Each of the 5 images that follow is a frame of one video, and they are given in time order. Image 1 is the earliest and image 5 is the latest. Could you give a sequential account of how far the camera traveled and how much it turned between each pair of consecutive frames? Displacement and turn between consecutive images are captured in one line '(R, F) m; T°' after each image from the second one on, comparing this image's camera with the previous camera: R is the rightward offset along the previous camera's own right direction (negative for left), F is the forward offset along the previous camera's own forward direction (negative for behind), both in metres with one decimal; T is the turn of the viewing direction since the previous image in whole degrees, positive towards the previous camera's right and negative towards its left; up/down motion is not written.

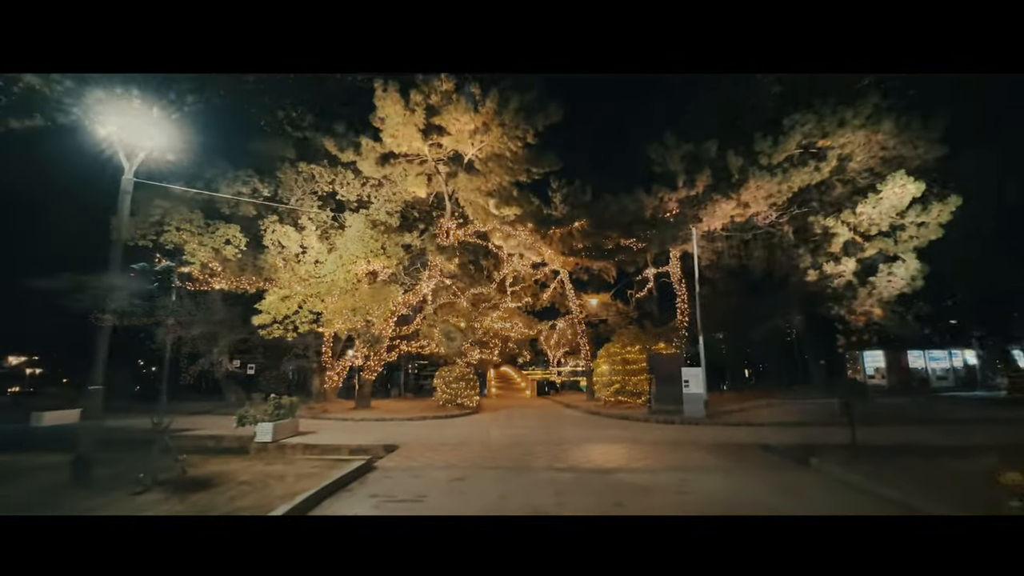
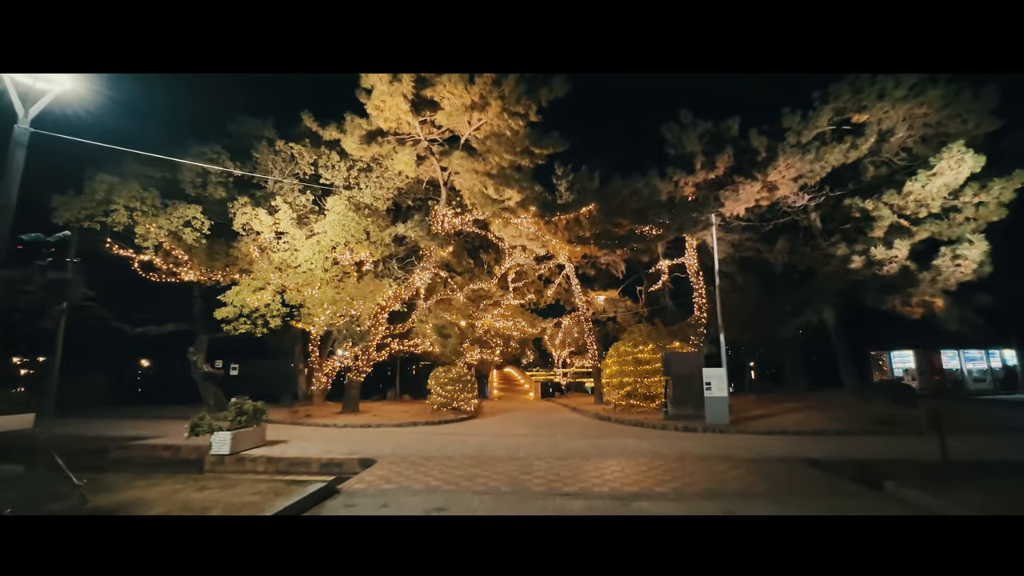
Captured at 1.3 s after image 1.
(+0.1, +1.6) m; 0°
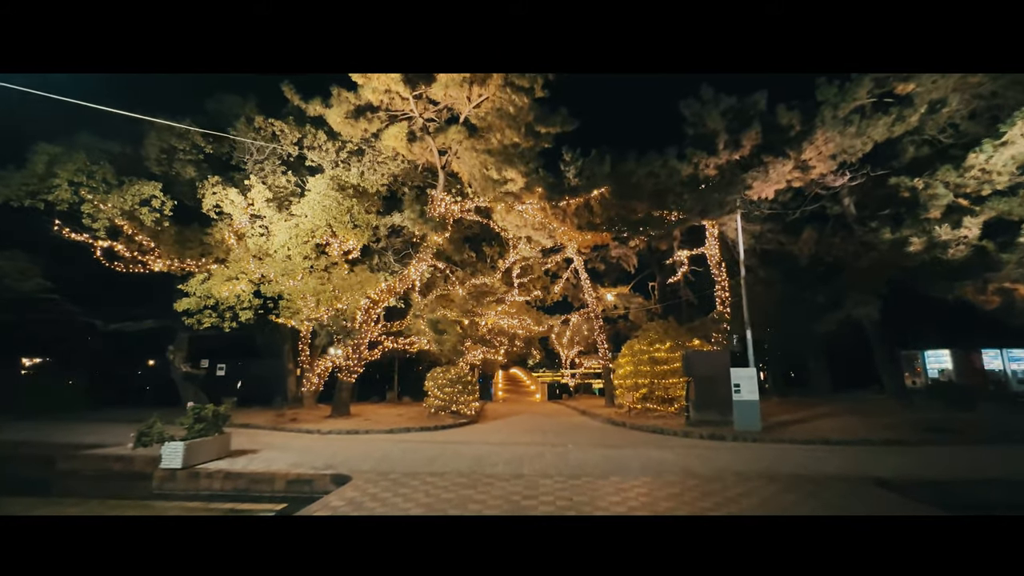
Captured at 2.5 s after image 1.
(+0.1, +1.4) m; -1°
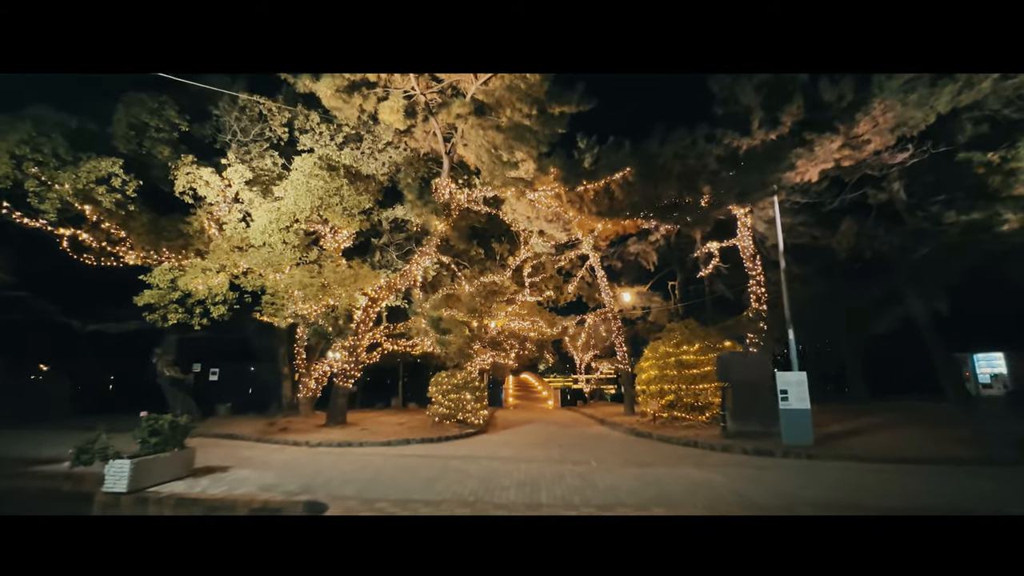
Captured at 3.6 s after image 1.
(0.0, +1.4) m; -1°
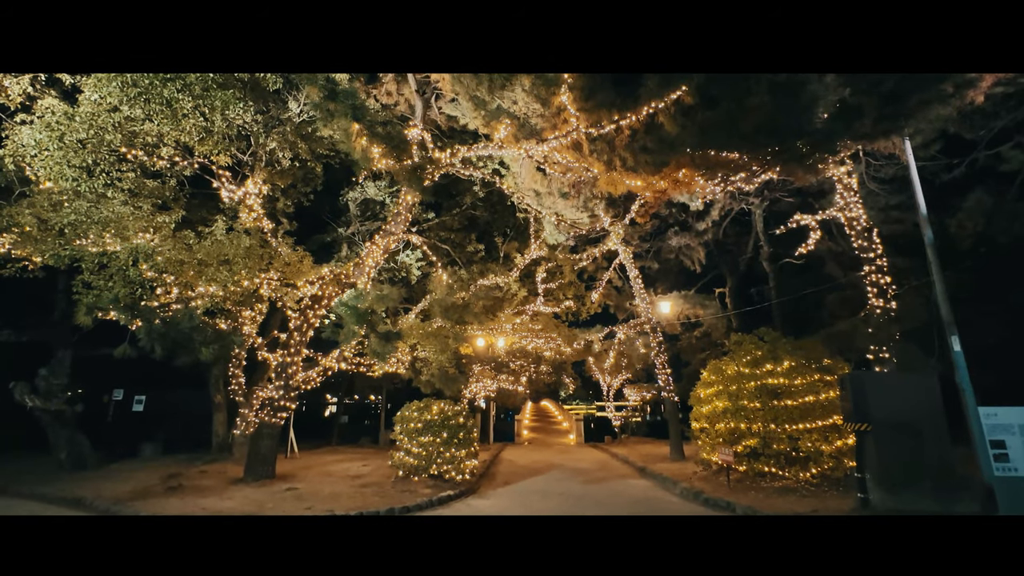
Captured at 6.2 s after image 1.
(0.0, +1.0) m; -1°
